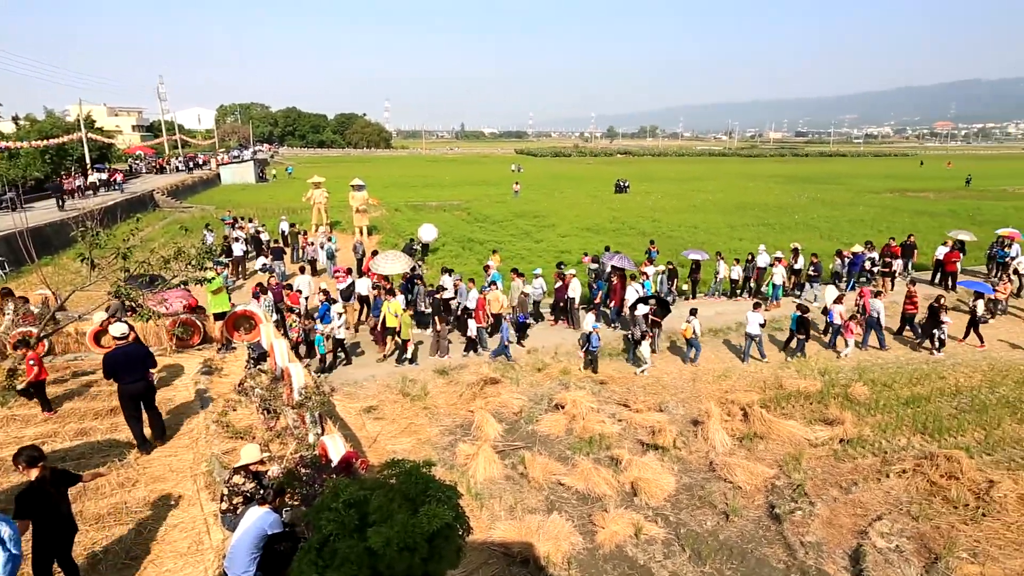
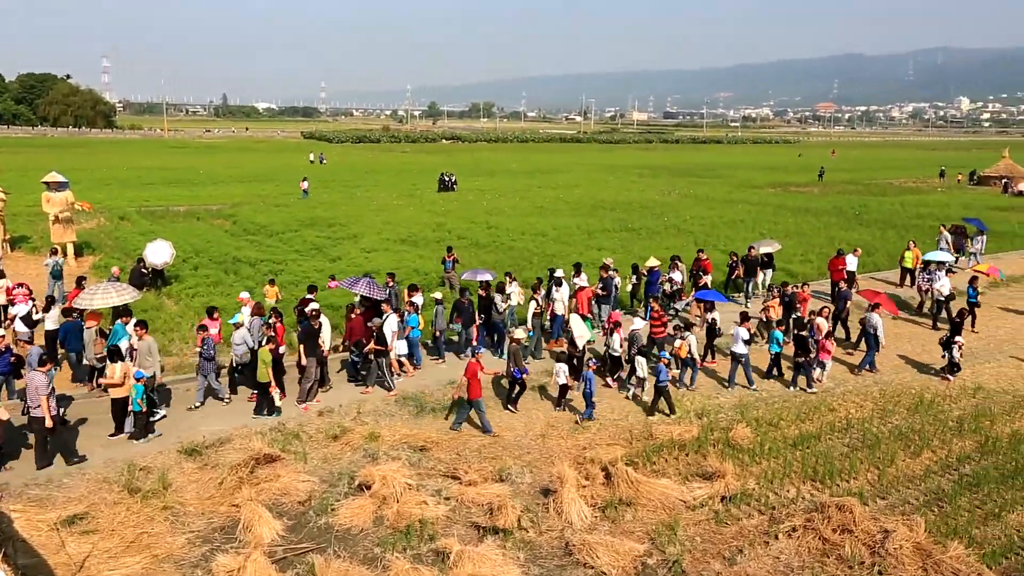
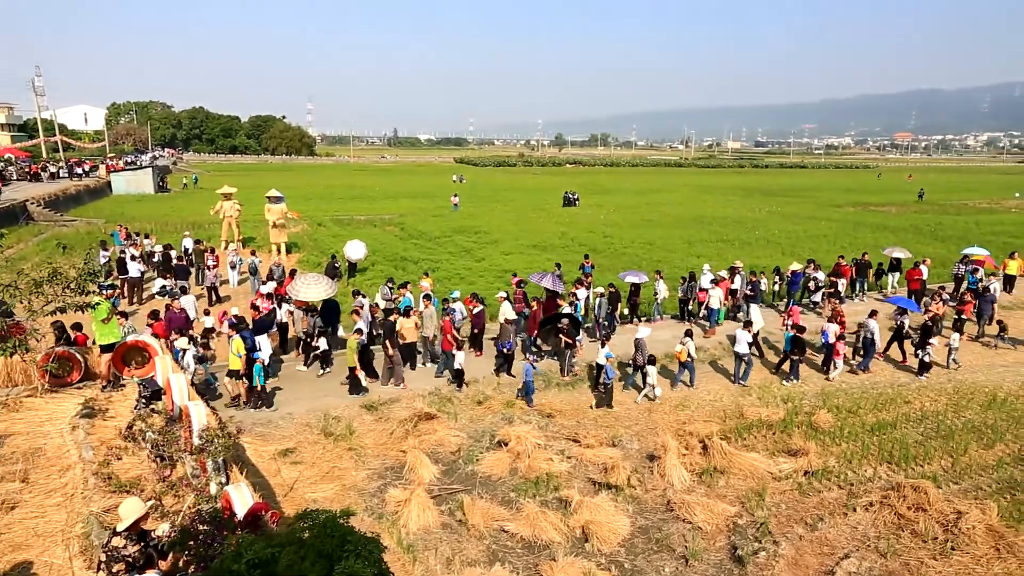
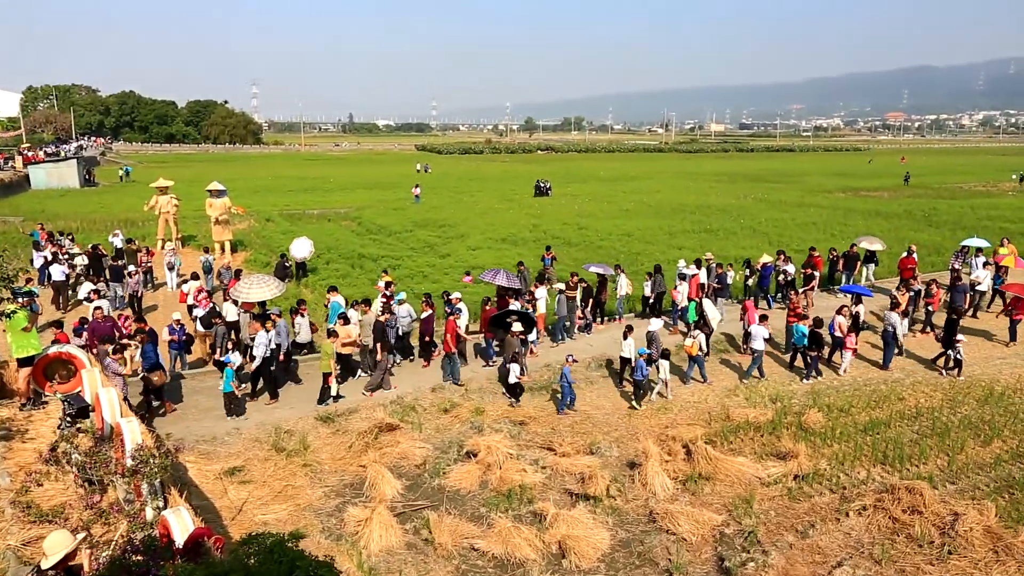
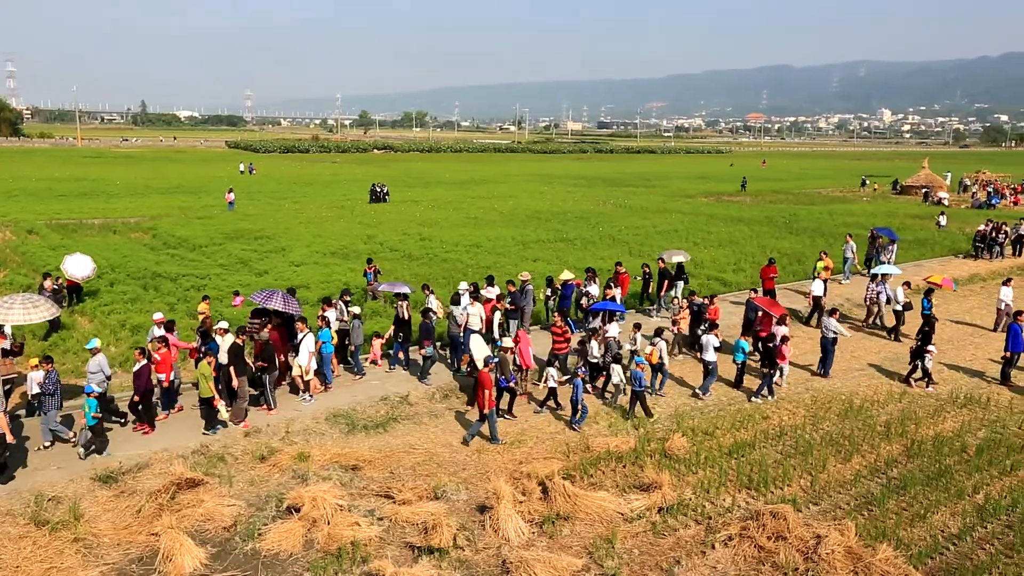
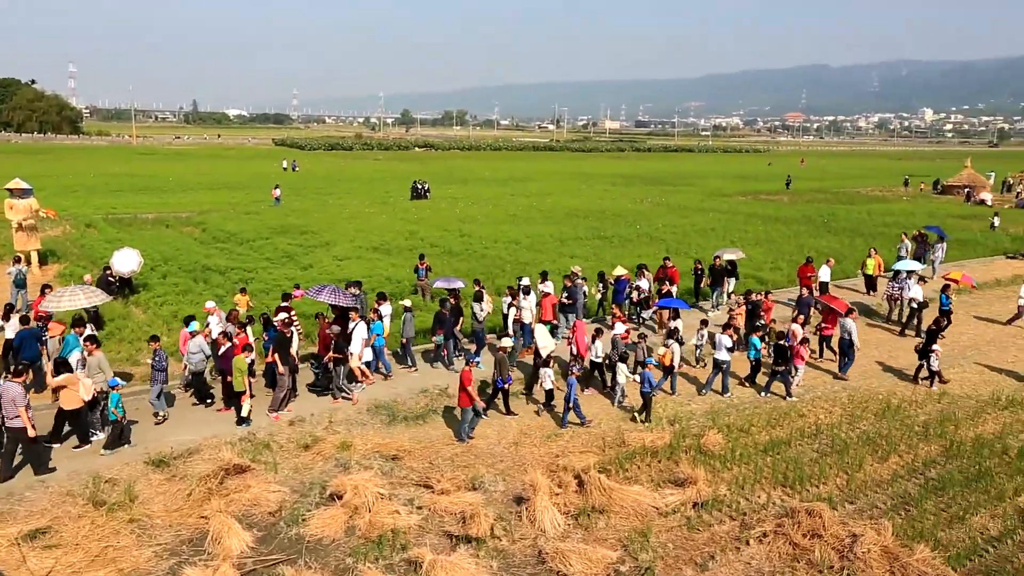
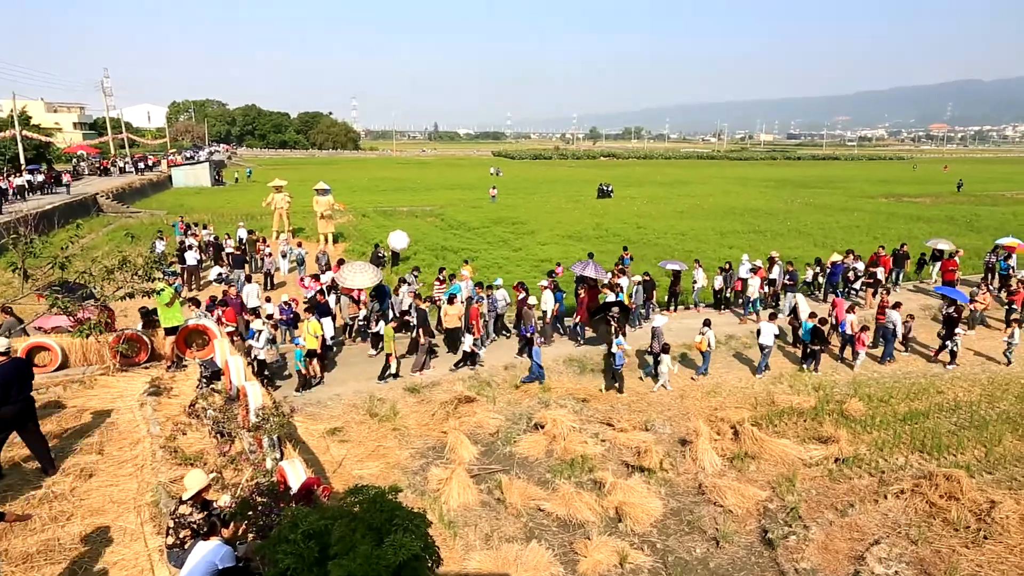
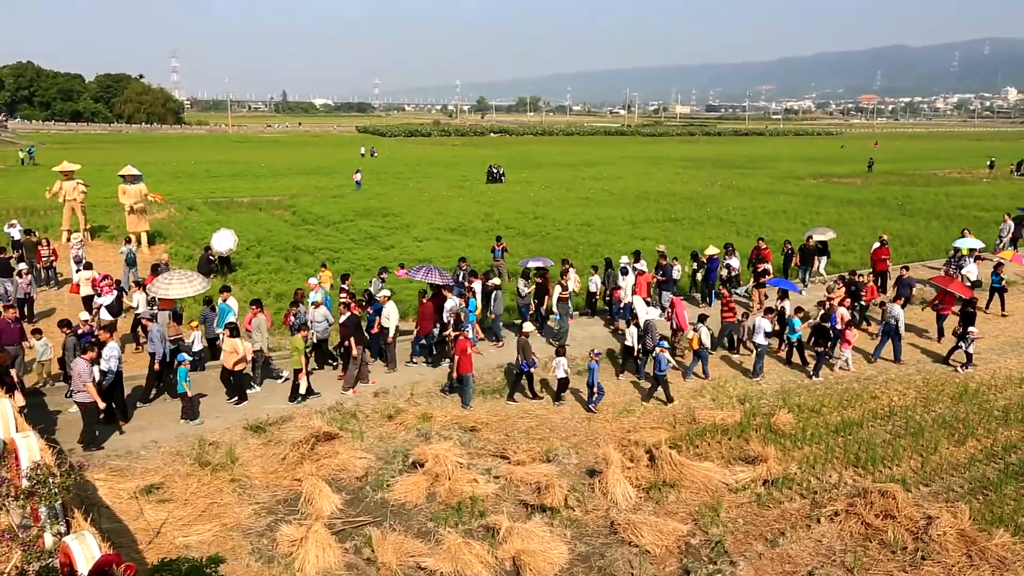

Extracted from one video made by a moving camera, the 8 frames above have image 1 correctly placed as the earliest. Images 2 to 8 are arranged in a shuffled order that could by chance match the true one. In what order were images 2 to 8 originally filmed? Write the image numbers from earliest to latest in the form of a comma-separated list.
7, 3, 4, 8, 2, 6, 5
